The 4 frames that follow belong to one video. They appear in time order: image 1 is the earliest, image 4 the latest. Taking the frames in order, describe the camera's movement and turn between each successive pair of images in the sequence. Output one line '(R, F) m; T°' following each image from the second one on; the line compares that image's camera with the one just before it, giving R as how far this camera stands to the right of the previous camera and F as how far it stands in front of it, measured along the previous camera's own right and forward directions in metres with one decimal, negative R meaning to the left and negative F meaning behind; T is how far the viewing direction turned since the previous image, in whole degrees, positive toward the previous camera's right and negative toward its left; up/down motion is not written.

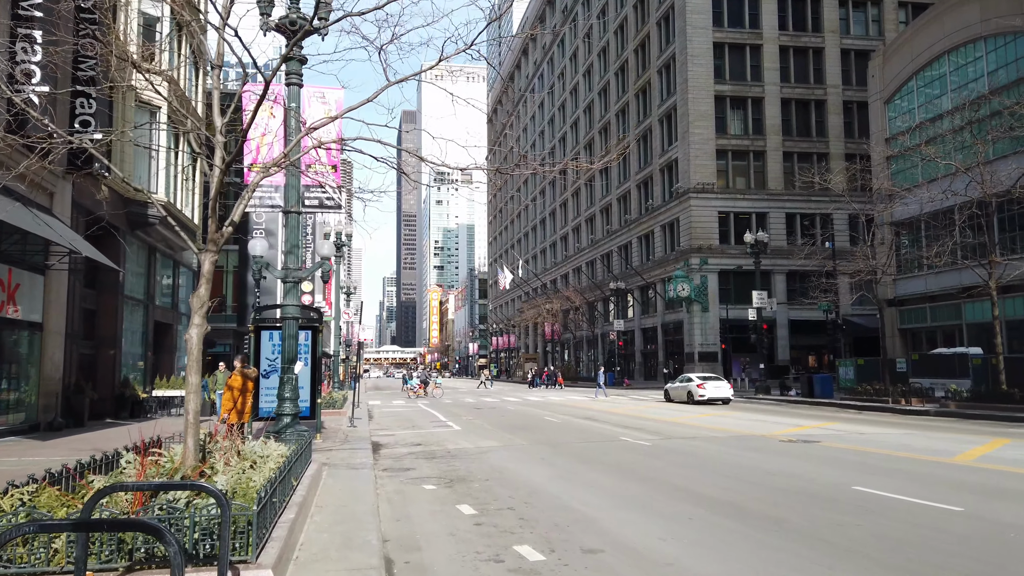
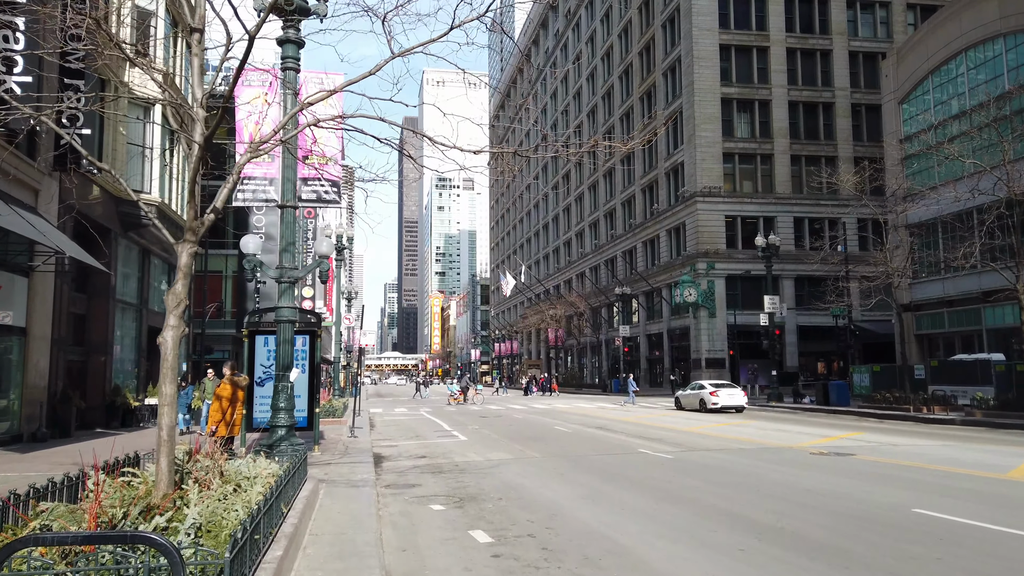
(-0.2, +1.0) m; 0°
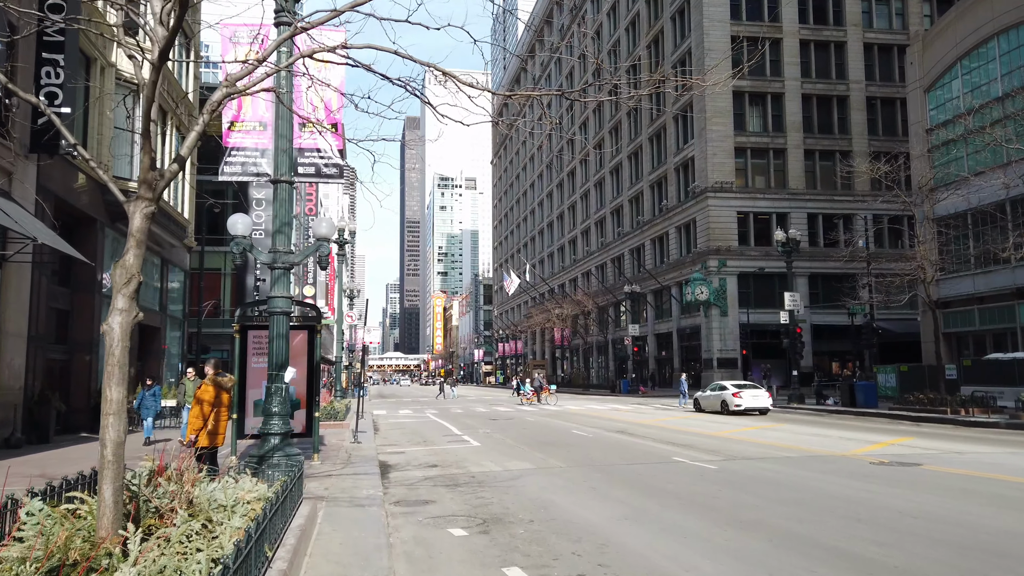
(-0.4, +1.5) m; 0°
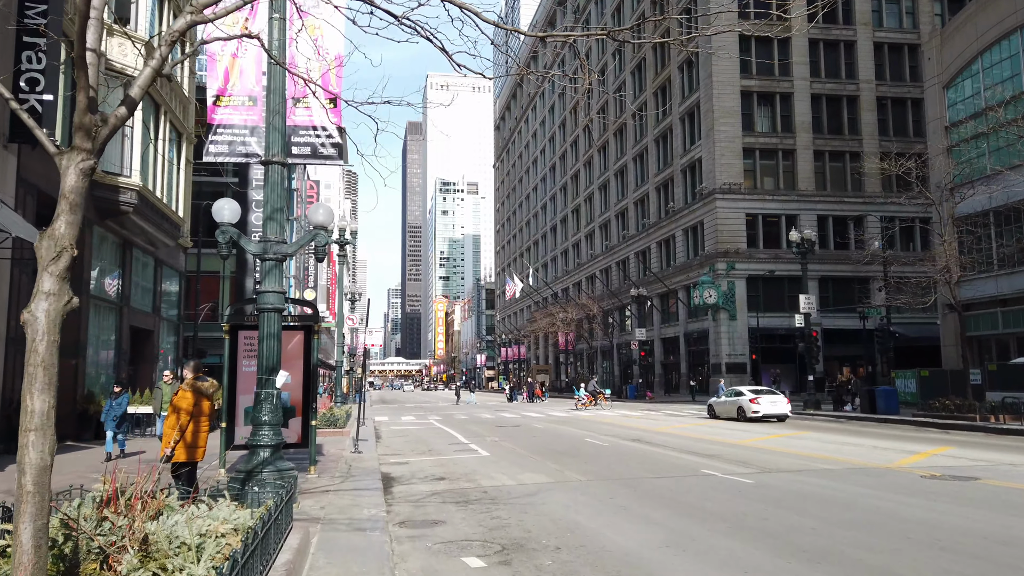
(-0.2, +1.1) m; 0°
